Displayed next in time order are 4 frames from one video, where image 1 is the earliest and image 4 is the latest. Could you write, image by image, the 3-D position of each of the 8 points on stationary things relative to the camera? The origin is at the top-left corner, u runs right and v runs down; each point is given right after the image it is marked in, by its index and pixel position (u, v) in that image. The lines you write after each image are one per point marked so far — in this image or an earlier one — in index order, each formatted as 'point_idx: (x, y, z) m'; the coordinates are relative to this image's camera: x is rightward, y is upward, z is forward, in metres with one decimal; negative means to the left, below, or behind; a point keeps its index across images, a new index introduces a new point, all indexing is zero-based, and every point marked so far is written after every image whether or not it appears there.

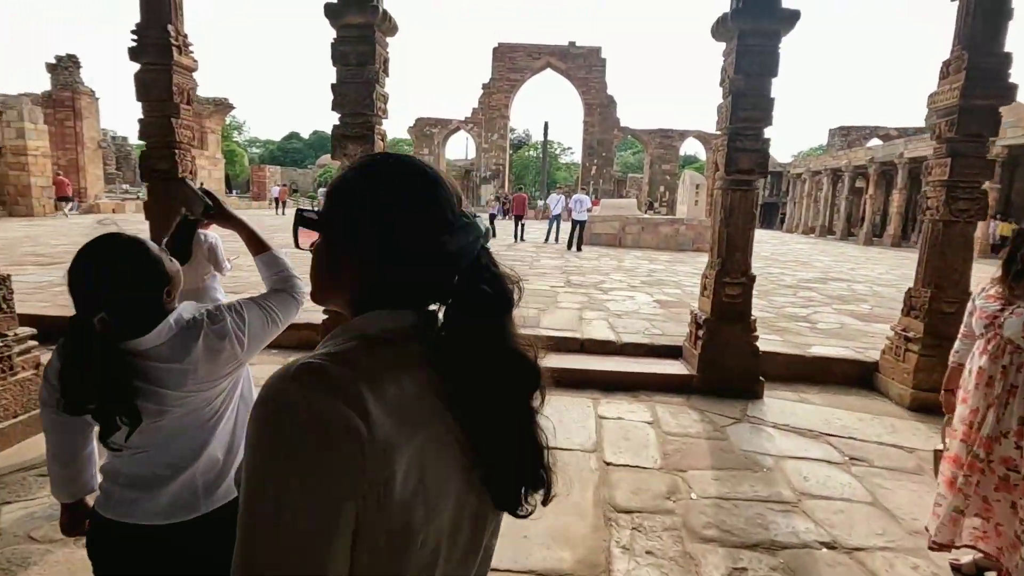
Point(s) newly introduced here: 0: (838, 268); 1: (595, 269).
0: (+6.3, +0.4, +10.3) m
1: (+1.2, +0.3, +7.9) m
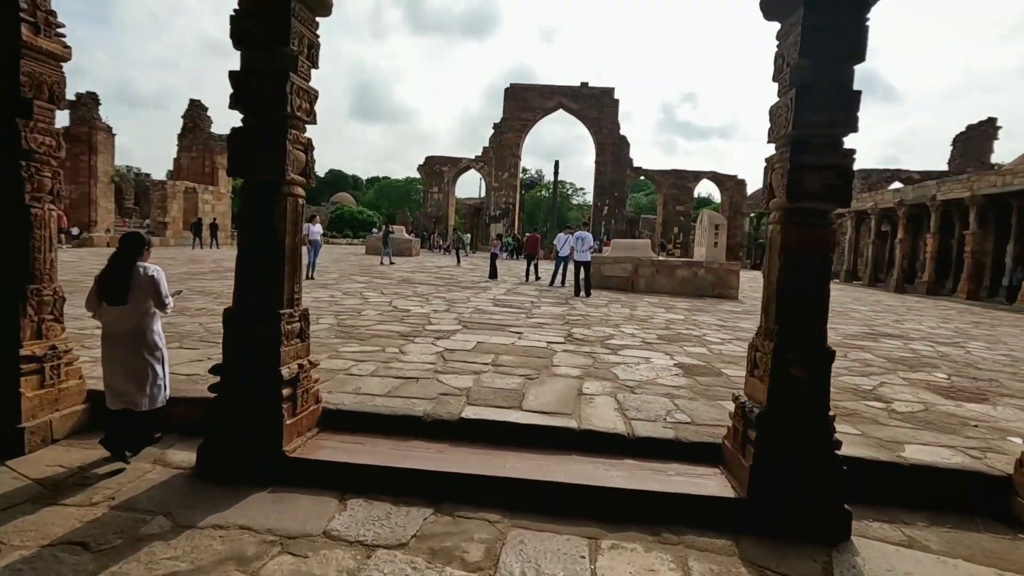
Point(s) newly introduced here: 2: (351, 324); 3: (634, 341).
0: (+6.3, -0.5, +9.1) m
1: (+1.2, -0.4, +6.8) m
2: (-1.7, -0.4, +5.4) m
3: (+1.2, -0.5, +5.3) m
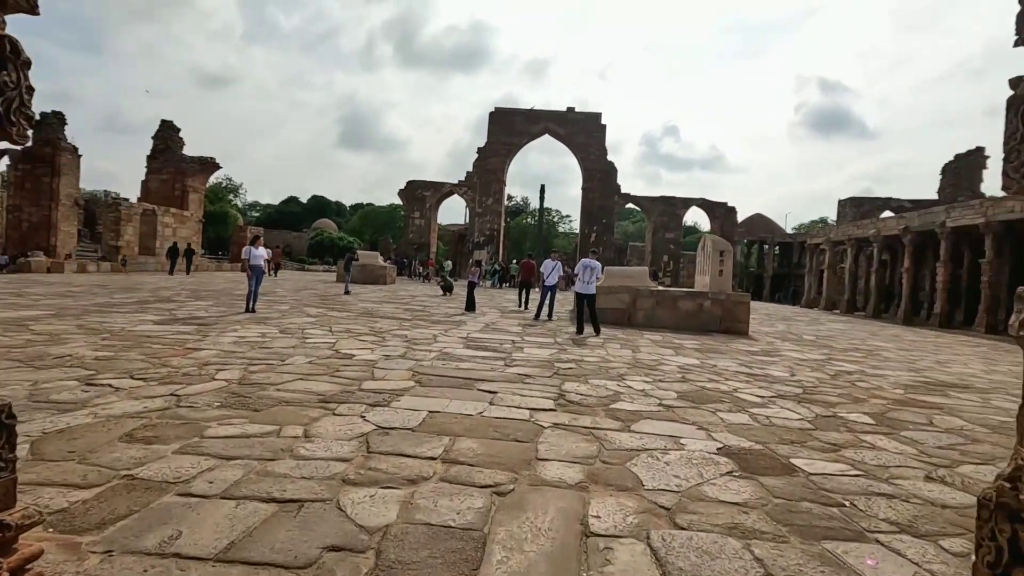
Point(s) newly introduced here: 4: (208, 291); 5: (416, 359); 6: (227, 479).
0: (+5.9, -1.1, +7.8) m
1: (+0.9, -0.8, +5.4) m
2: (-1.9, -0.7, +3.9) m
3: (+1.0, -0.9, +3.9) m
4: (-6.7, -0.1, +11.8) m
5: (-0.9, -0.7, +5.1) m
6: (-1.2, -0.8, +2.2) m
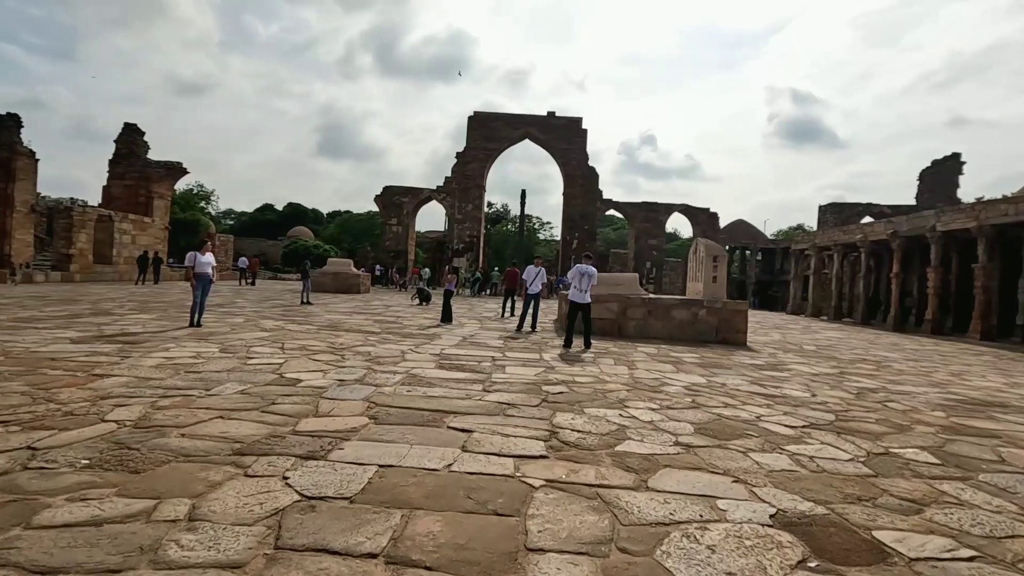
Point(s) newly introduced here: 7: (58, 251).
0: (+5.7, -1.2, +7.2) m
1: (+0.7, -0.9, +4.6) m
2: (-2.0, -0.8, +3.0) m
3: (+0.9, -0.9, +3.1) m
4: (-7.1, -0.3, +10.8) m
5: (-1.1, -0.8, +4.3) m
6: (-1.2, -0.8, +1.3) m
7: (-16.3, +1.3, +19.2) m
